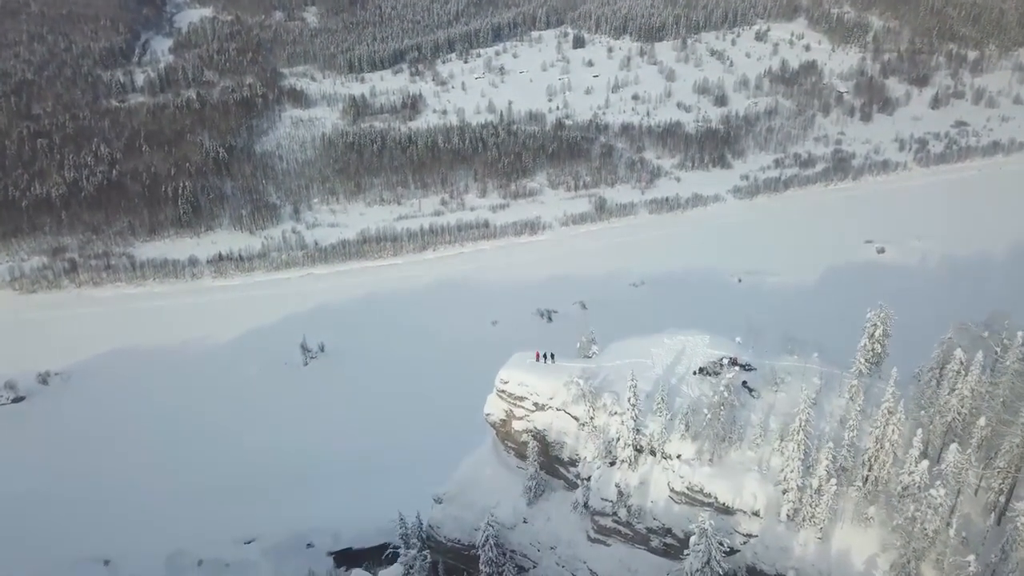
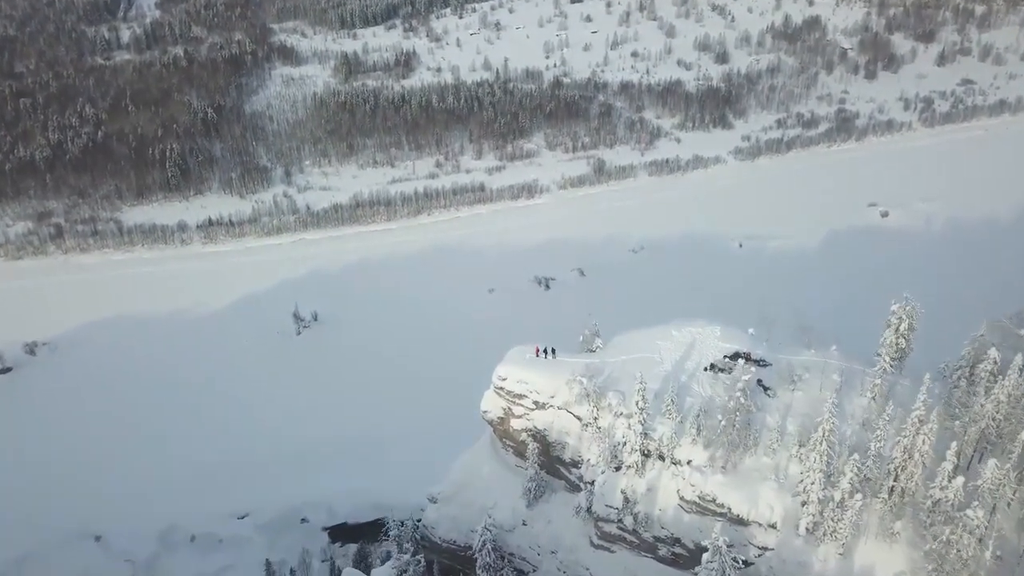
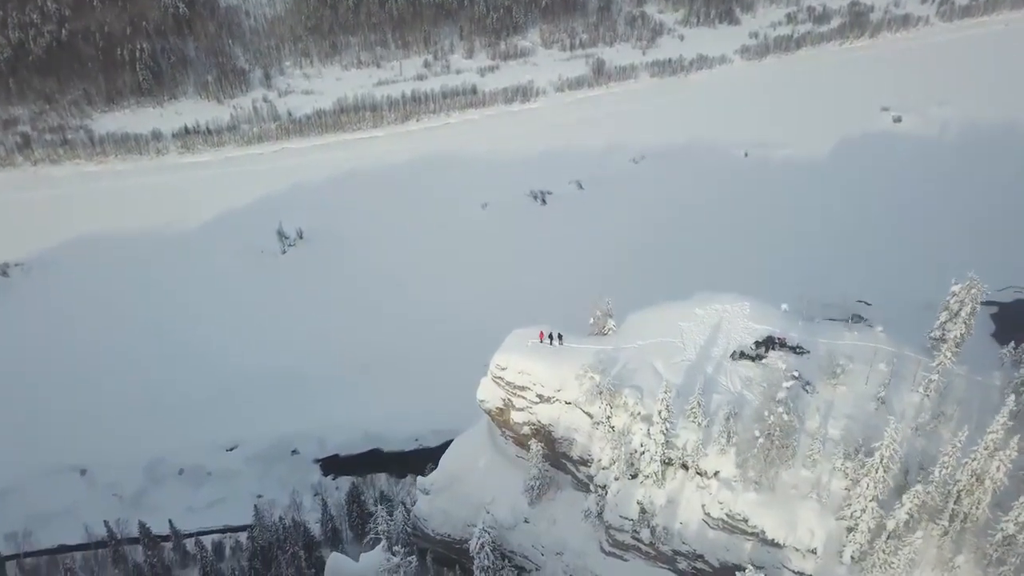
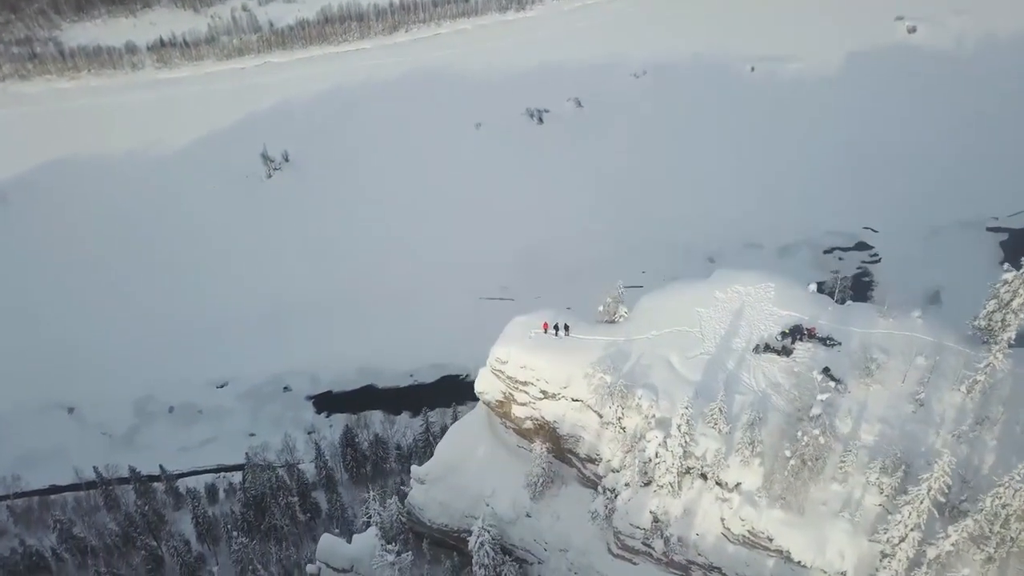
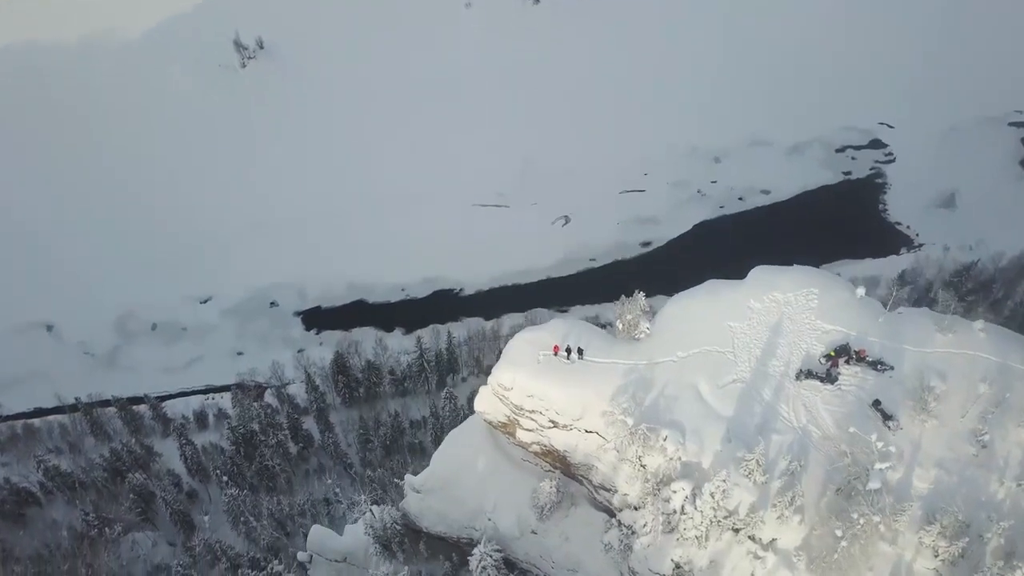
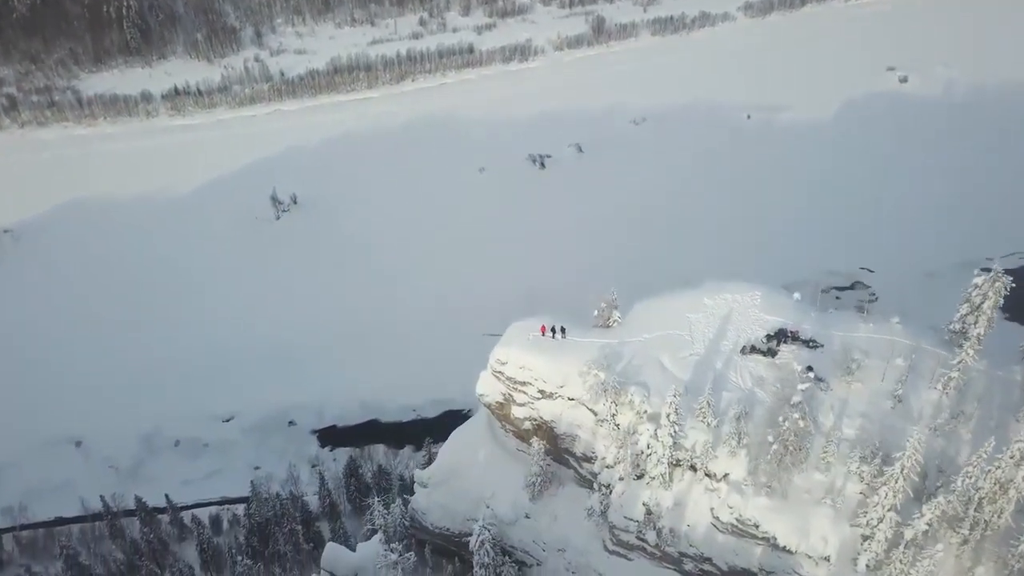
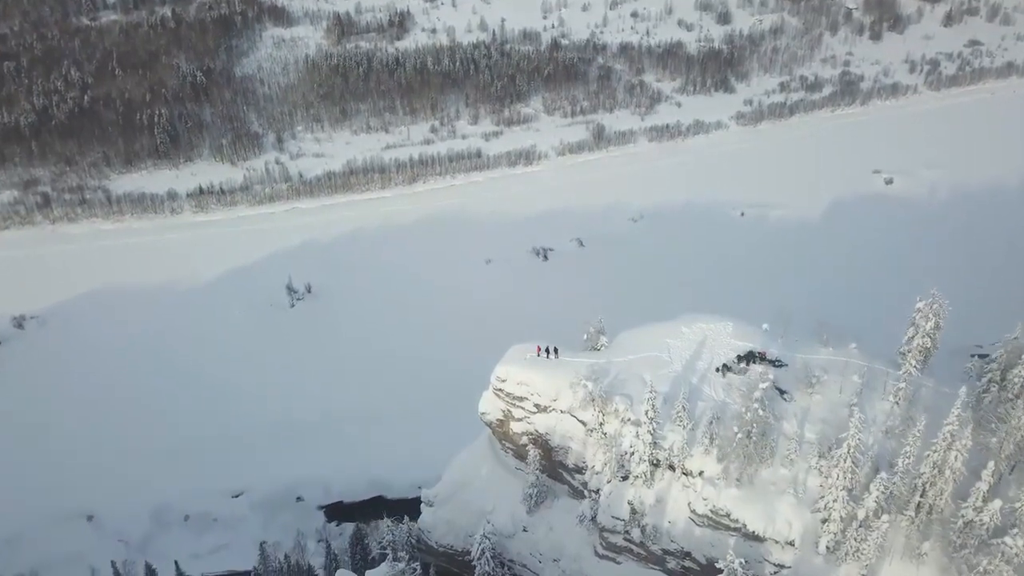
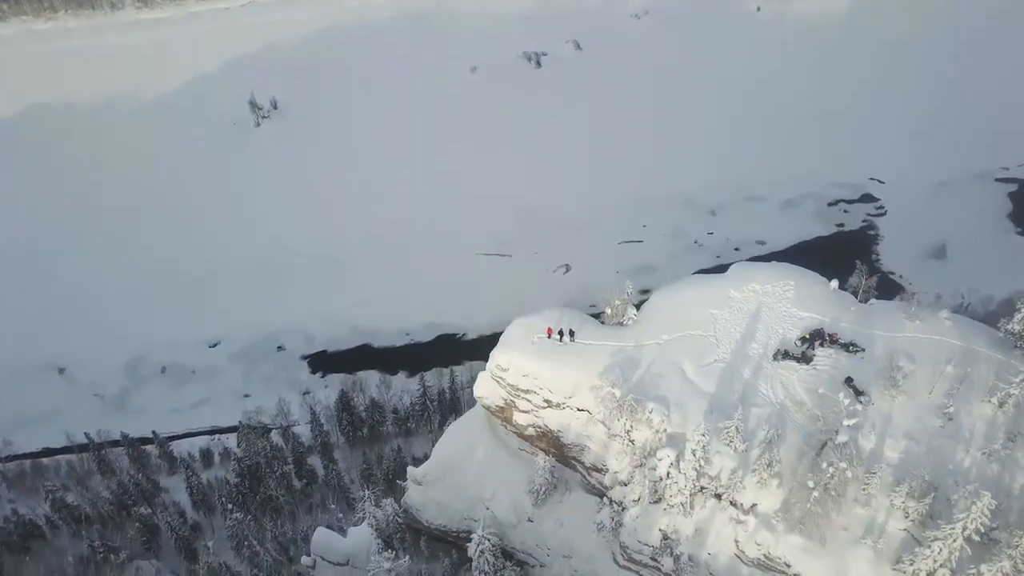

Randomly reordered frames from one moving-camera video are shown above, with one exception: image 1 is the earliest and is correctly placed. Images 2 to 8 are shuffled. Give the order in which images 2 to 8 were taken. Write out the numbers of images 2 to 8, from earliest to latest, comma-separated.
2, 7, 3, 6, 4, 8, 5
